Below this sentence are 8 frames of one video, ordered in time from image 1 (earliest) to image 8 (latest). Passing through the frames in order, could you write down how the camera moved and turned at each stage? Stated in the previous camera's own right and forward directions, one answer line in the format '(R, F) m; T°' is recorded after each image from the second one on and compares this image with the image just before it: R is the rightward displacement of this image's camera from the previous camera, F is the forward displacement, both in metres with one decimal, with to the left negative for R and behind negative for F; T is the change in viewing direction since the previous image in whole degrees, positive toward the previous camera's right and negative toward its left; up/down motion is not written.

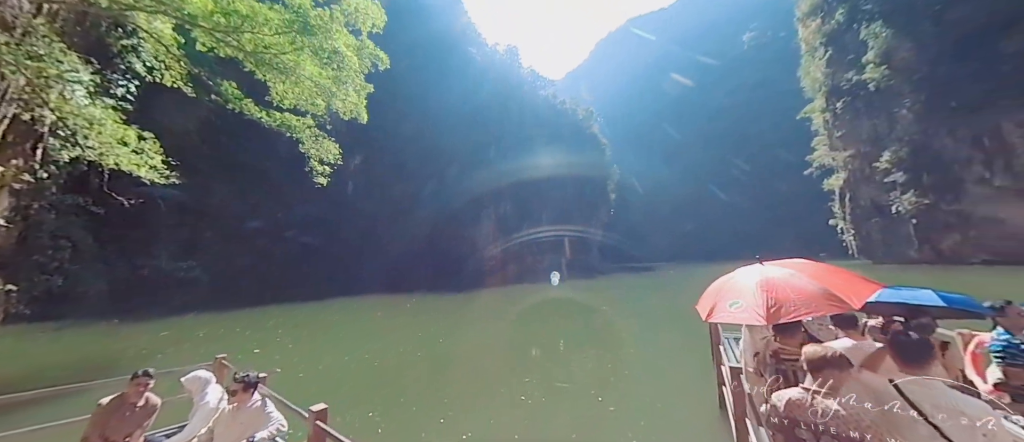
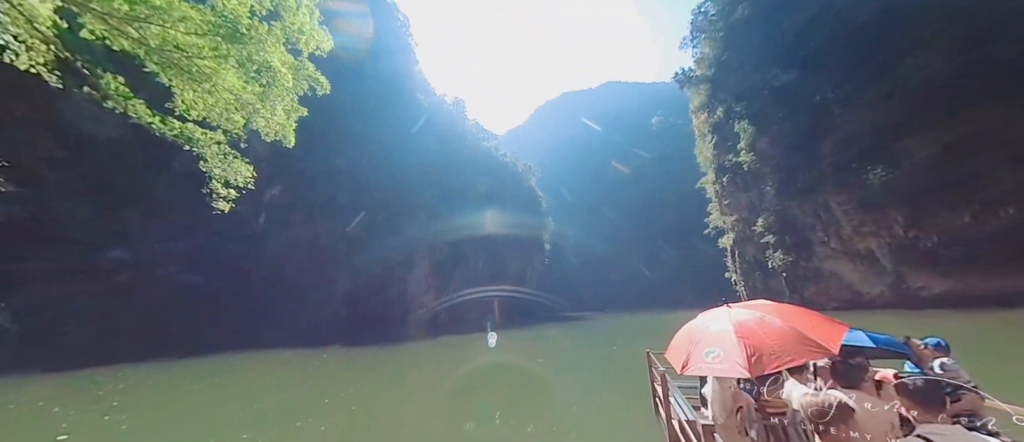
(-0.3, +0.4) m; +12°
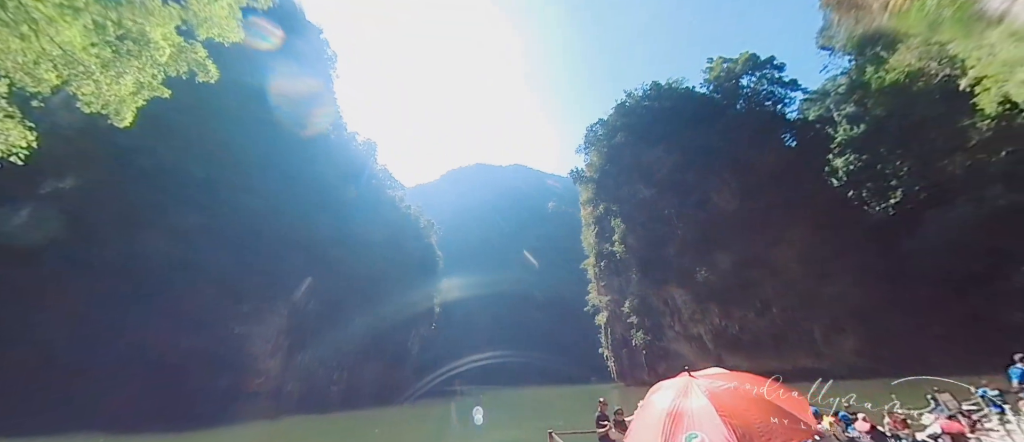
(-0.6, +0.3) m; +17°
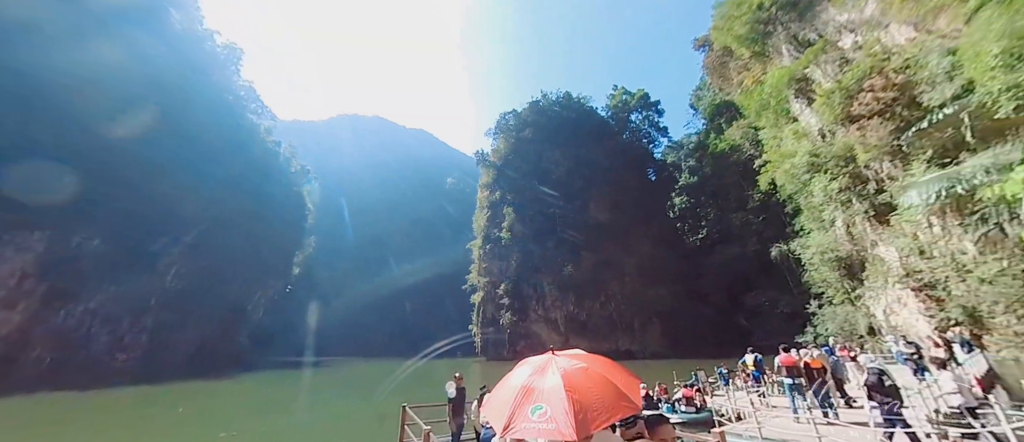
(-0.3, -0.6) m; +18°
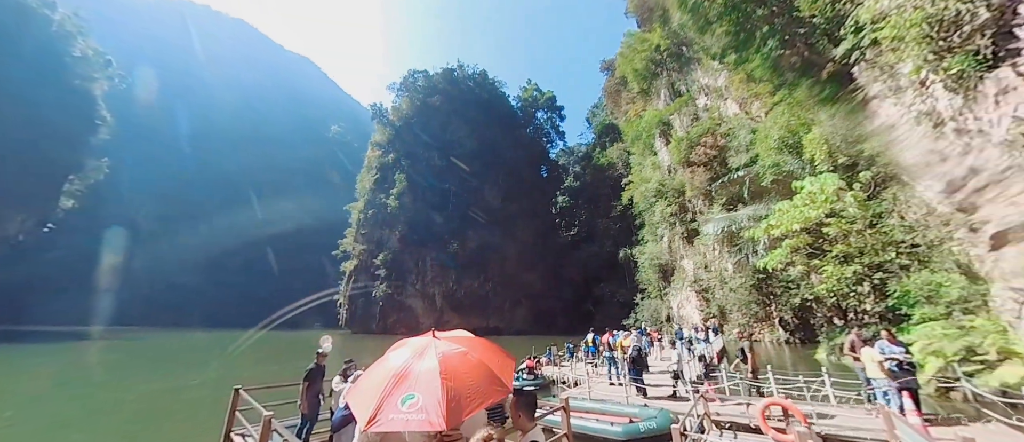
(-0.3, -0.5) m; +19°
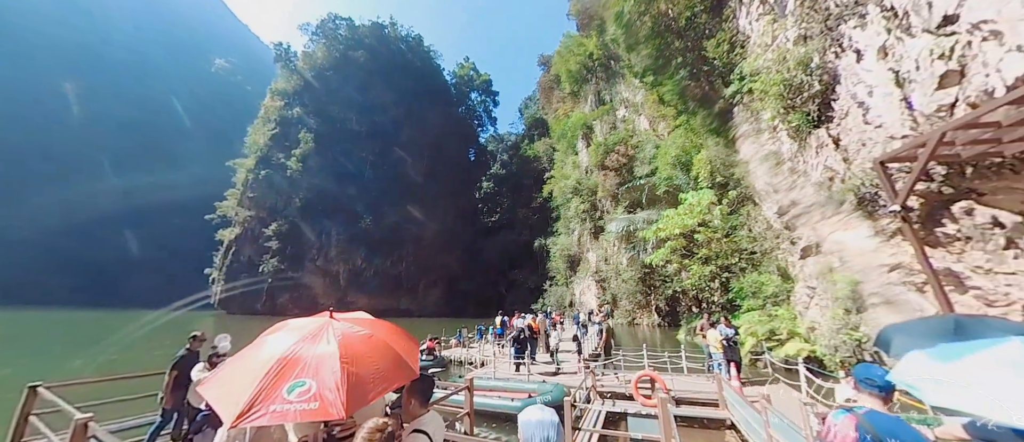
(-0.1, -0.2) m; +14°
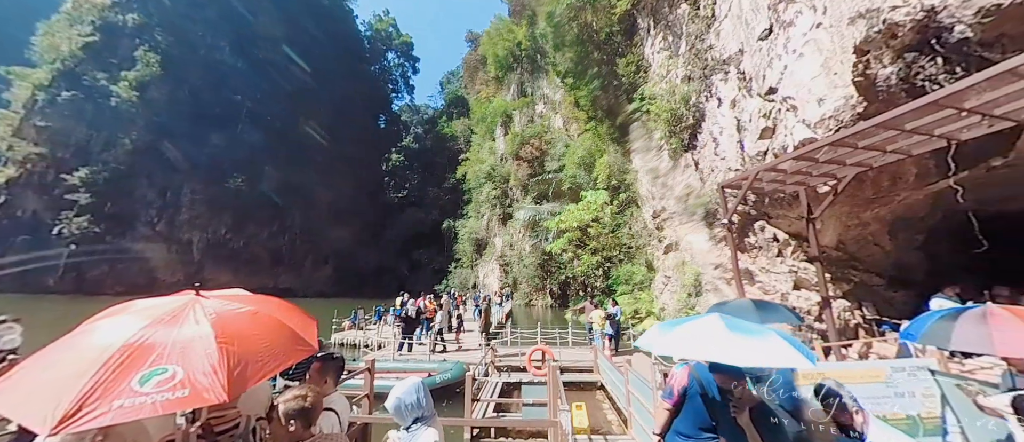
(-0.2, -0.3) m; +16°
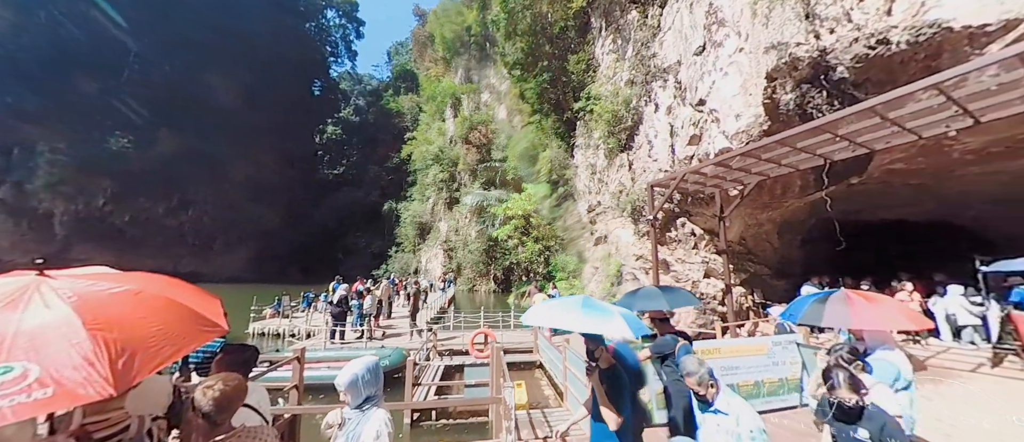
(-0.1, -0.1) m; +10°
